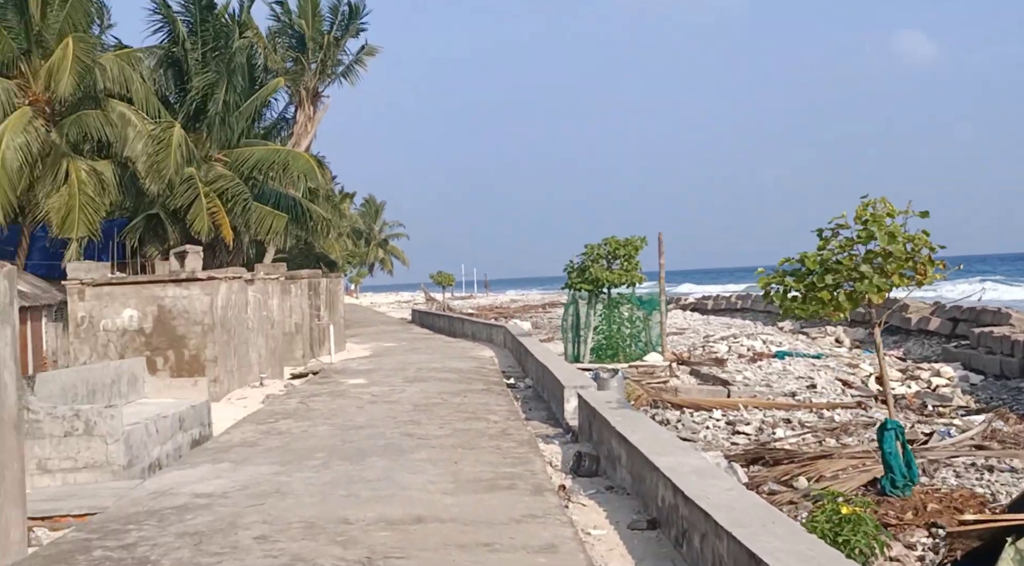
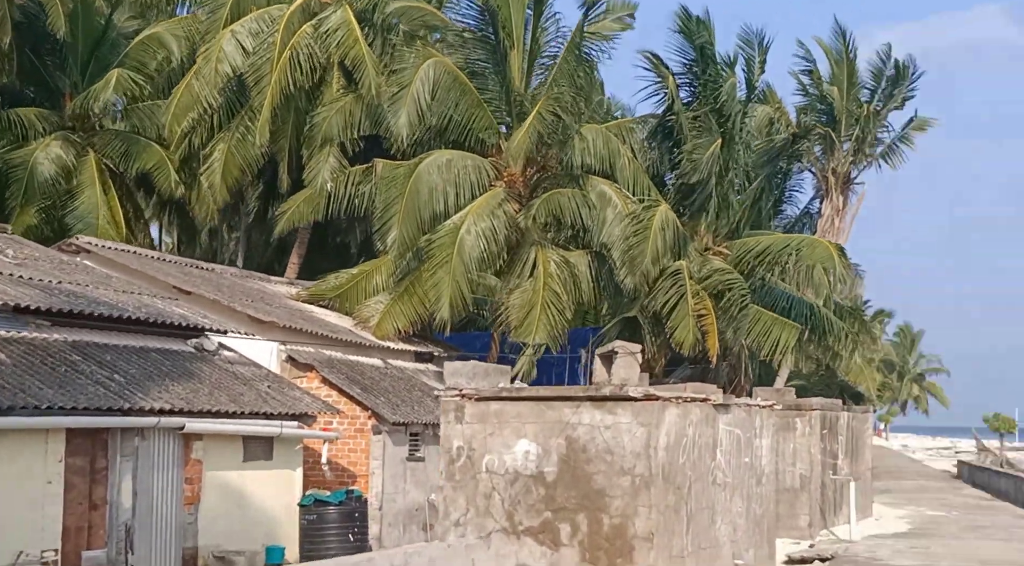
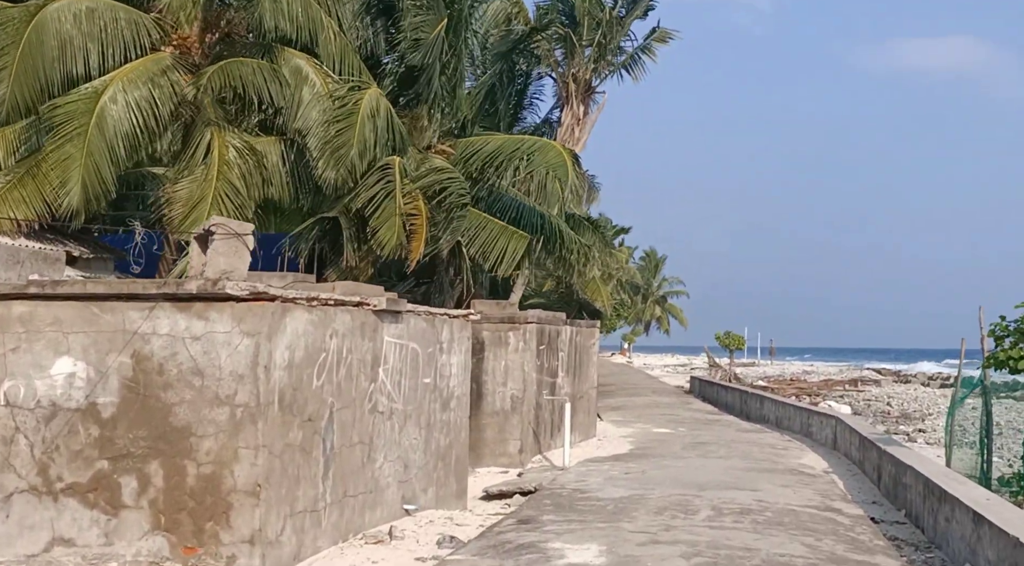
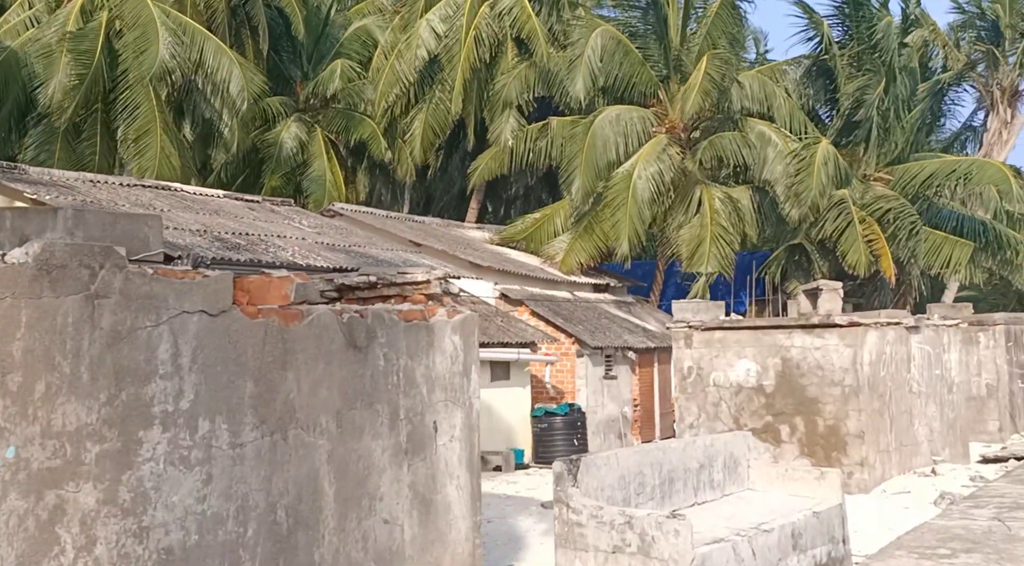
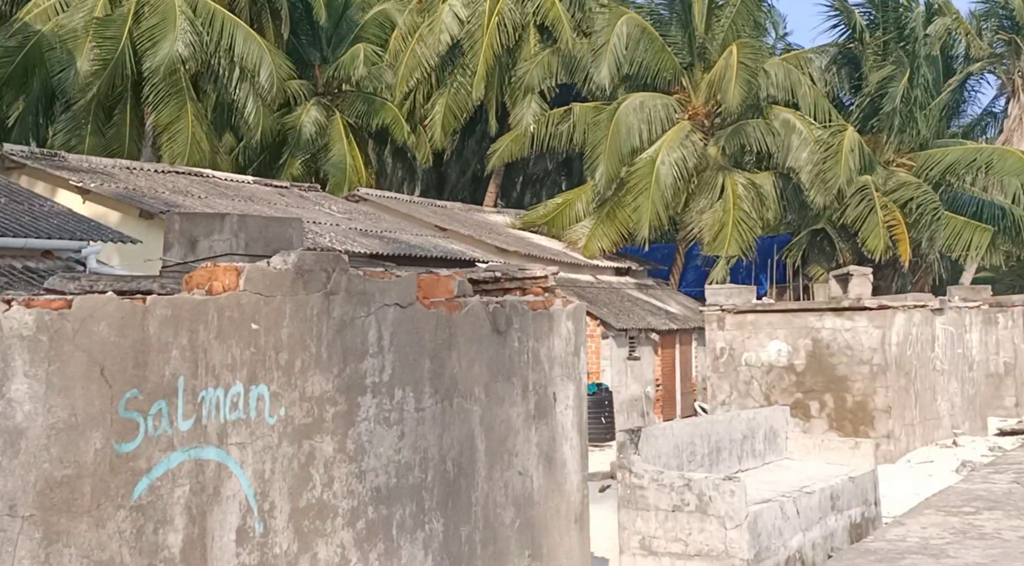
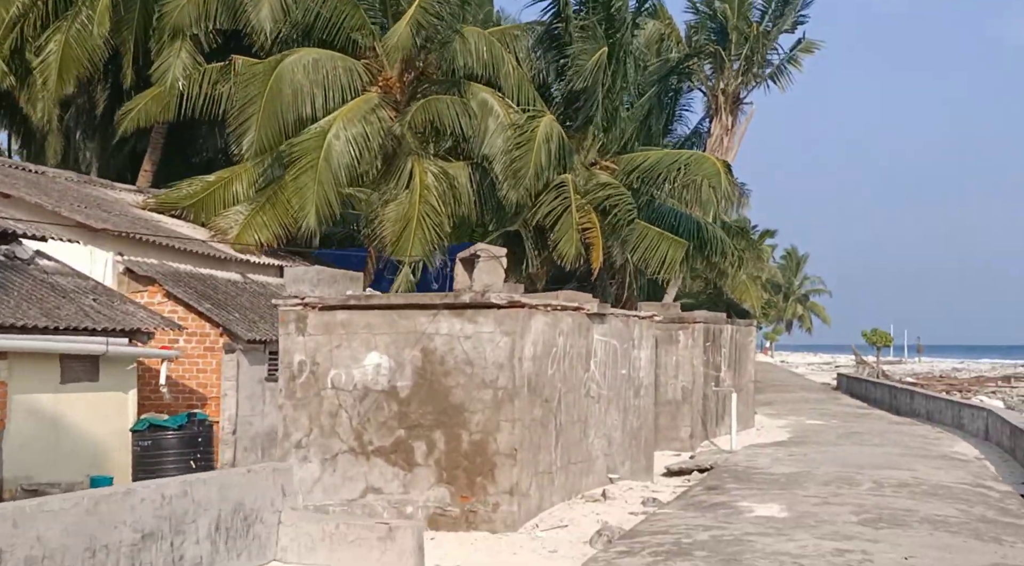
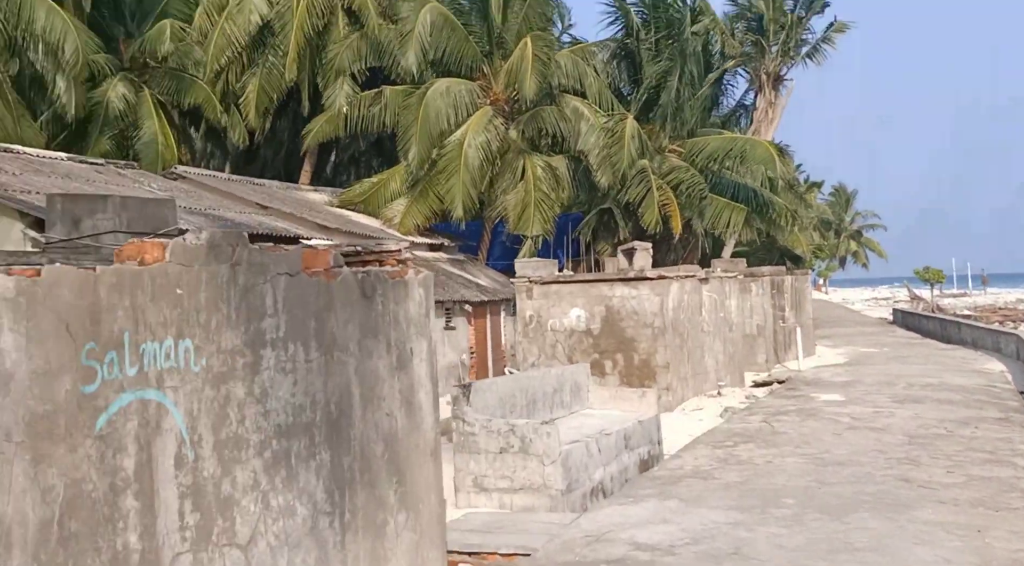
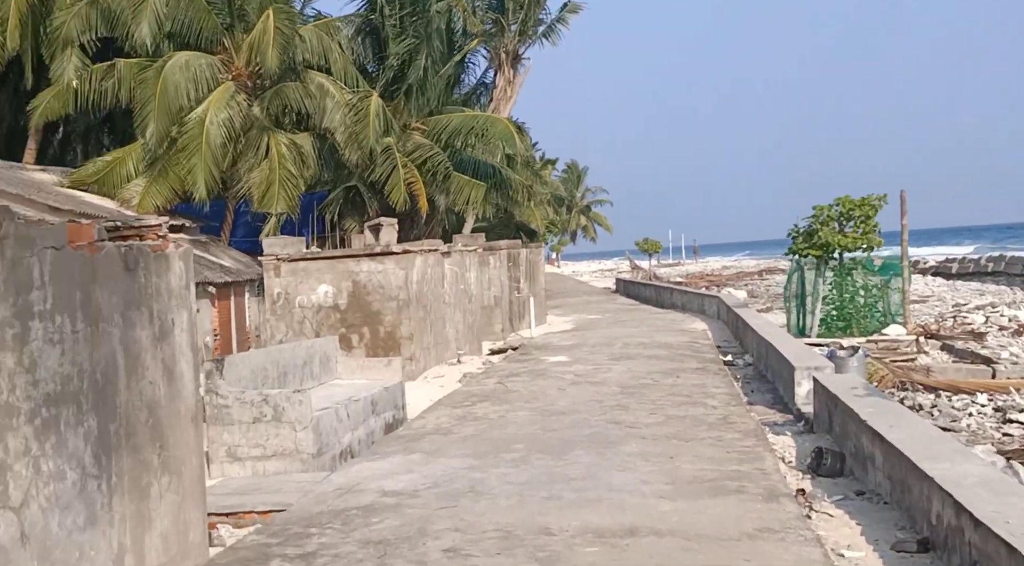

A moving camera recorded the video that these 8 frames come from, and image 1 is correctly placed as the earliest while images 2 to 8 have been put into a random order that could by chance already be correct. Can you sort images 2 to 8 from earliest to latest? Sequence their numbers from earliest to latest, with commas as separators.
8, 7, 5, 4, 2, 6, 3
